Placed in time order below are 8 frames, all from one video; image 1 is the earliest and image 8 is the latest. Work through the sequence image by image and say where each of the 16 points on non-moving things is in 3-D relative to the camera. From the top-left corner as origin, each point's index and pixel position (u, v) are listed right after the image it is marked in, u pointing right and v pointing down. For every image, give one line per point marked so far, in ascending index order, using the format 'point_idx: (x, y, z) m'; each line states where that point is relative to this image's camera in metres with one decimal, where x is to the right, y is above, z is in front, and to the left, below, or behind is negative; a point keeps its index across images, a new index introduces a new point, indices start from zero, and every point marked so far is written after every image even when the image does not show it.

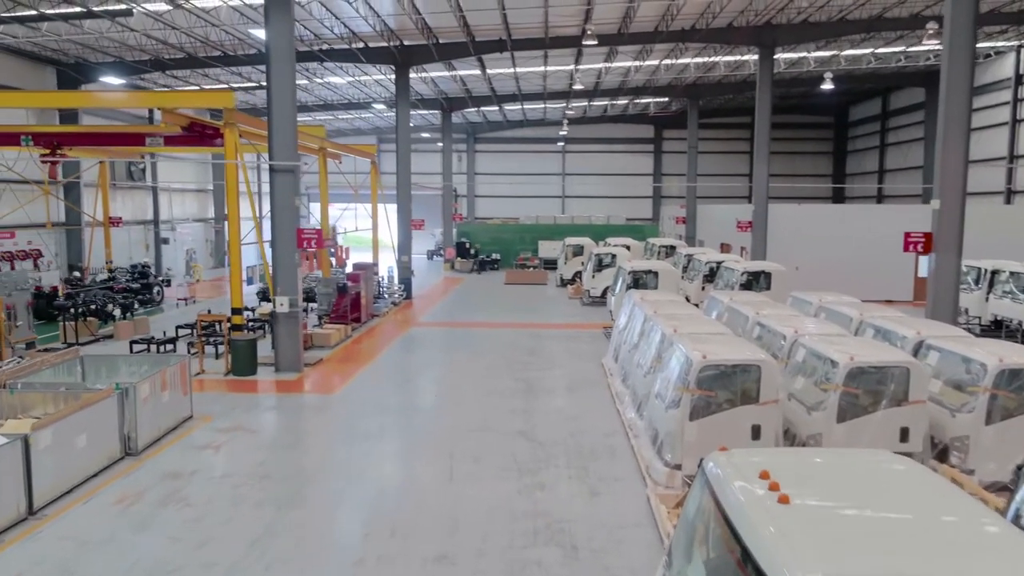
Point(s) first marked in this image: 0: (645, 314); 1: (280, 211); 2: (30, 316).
0: (+1.7, -0.3, +9.6) m
1: (-3.5, +1.1, +11.5) m
2: (-8.2, -0.5, +13.0) m
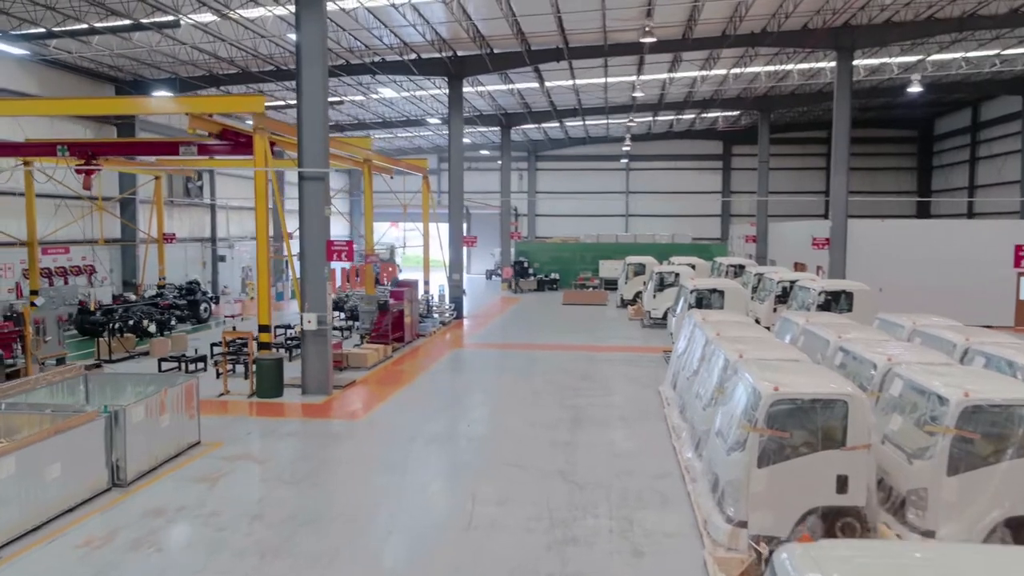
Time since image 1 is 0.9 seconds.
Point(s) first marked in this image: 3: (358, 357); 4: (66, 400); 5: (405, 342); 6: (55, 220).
0: (+2.1, -0.5, +8.3) m
1: (-2.8, +0.9, +10.8) m
2: (-7.4, -0.7, +12.6) m
3: (-2.6, -1.2, +13.0) m
4: (-4.8, -1.2, +8.3) m
5: (-2.2, -1.1, +15.8) m
6: (-11.6, +1.7, +19.4) m
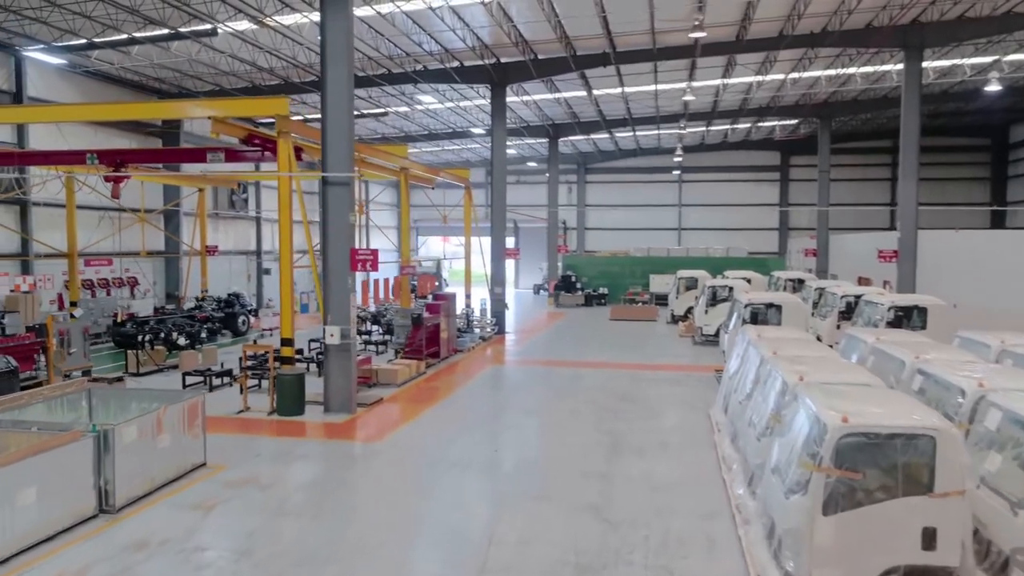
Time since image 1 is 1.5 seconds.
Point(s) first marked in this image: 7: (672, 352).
0: (+2.4, -0.7, +7.4) m
1: (-2.4, +0.8, +10.2) m
2: (-6.8, -0.9, +12.2) m
3: (-2.0, -1.4, +12.3) m
4: (-4.5, -1.3, +7.8) m
5: (-1.4, -1.4, +15.1) m
6: (-10.5, +1.4, +19.4) m
7: (+3.7, -1.5, +17.5) m
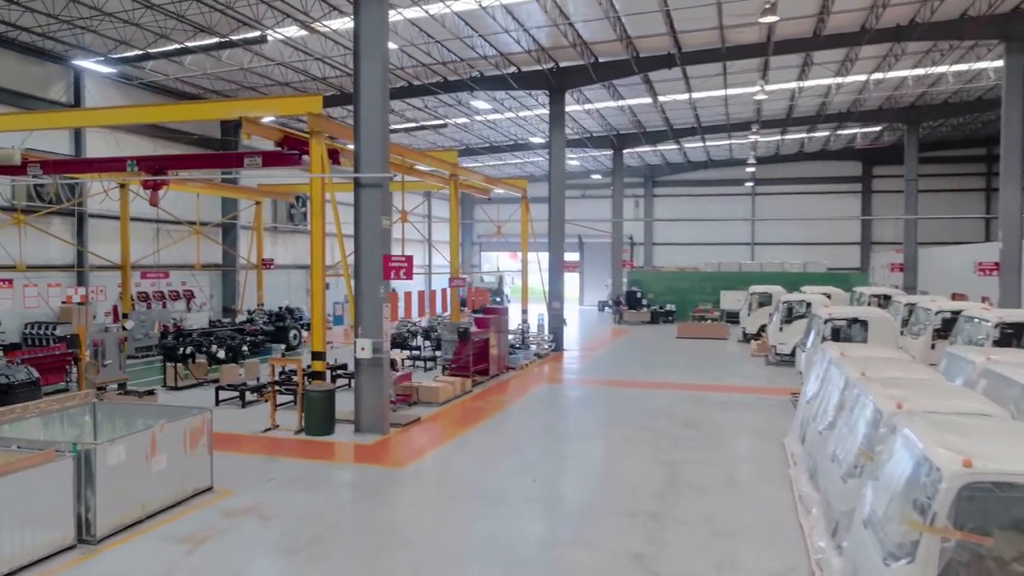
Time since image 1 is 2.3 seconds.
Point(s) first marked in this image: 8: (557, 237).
0: (+2.7, -0.7, +6.1) m
1: (-1.8, +0.7, +9.4) m
2: (-6.0, -1.0, +11.9) m
3: (-1.2, -1.5, +11.5) m
4: (-4.2, -1.4, +7.2) m
5: (-0.4, -1.6, +14.2) m
6: (-9.1, +1.1, +19.4) m
7: (+4.9, -1.8, +16.1) m
8: (+1.2, +1.3, +19.5) m
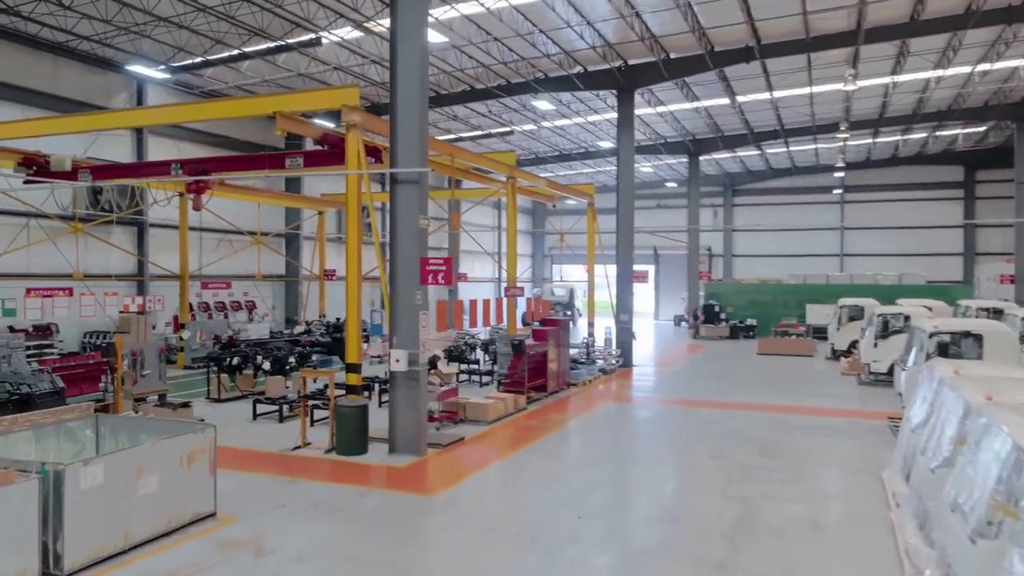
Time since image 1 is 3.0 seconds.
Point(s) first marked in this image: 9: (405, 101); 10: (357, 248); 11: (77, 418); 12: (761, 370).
0: (+2.9, -0.7, +4.9) m
1: (-1.2, +0.6, +8.6) m
2: (-5.2, -1.2, +11.4) m
3: (-0.5, -1.7, +10.5) m
4: (-3.8, -1.4, +6.6) m
5: (+0.7, -1.8, +13.2) m
6: (-7.4, +0.8, +19.2) m
7: (+6.1, -2.0, +14.6) m
8: (+2.7, +1.0, +18.3) m
9: (-1.2, +2.1, +8.6) m
10: (-1.9, +0.5, +9.2) m
11: (-3.8, -1.1, +6.7) m
12: (+6.1, -2.0, +18.8) m
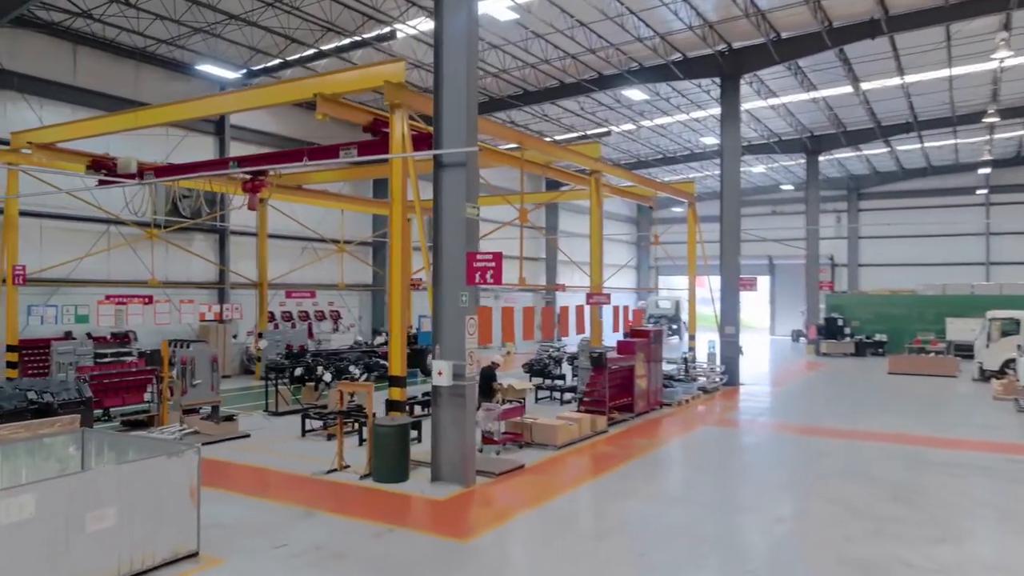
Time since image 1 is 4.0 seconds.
0: (+2.9, -0.6, +3.1) m
1: (-0.6, +0.6, +7.4) m
2: (-4.1, -1.2, +10.7) m
3: (+0.4, -1.7, +9.1) m
4: (-3.5, -1.3, +5.7) m
5: (+1.9, -1.9, +11.6) m
6: (-5.2, +0.6, +18.8) m
7: (+7.5, -2.1, +12.2) m
8: (+4.7, +0.8, +16.4) m
9: (-0.6, +2.1, +7.4) m
10: (-1.2, +0.5, +8.0) m
11: (-3.4, -1.1, +5.8) m
12: (+8.1, -2.2, +16.3) m
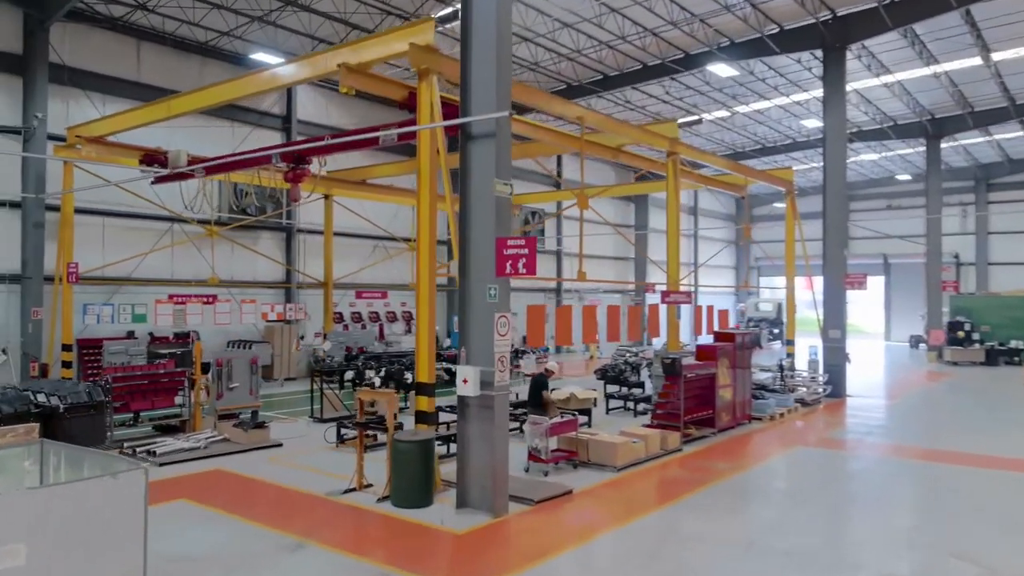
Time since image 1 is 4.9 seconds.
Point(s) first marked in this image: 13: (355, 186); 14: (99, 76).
0: (+2.6, -0.6, +1.5) m
1: (-0.3, +0.6, +6.3) m
2: (-3.3, -1.2, +10.0) m
3: (+1.0, -1.6, +7.9) m
4: (-3.3, -1.3, +5.0) m
5: (+2.8, -1.8, +10.1) m
6: (-3.4, +0.6, +18.2) m
7: (+8.4, -2.1, +9.9) m
8: (+6.2, +0.8, +14.6) m
9: (-0.3, +2.2, +6.3) m
10: (-0.7, +0.5, +7.0) m
11: (-3.3, -1.0, +5.0) m
12: (+9.5, -2.2, +14.0) m
13: (-3.1, +2.1, +15.3) m
14: (-7.2, +3.7, +13.3) m
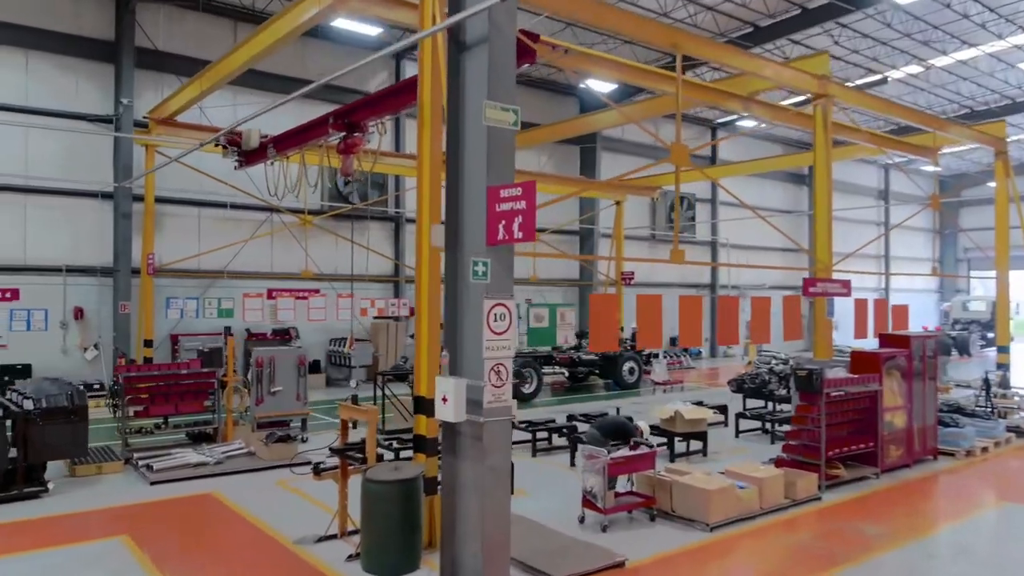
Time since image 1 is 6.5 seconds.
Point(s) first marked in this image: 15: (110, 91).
0: (+1.5, -0.4, -1.0) m
1: (-0.2, +0.8, +4.3) m
2: (-2.3, -1.1, +8.7) m
3: (+1.4, -1.5, +5.6) m
4: (-3.5, -1.1, +3.8) m
5: (+3.6, -1.7, +7.3) m
6: (-0.5, +0.7, +16.6) m
7: (+9.0, -1.9, +5.9) m
8: (+8.0, +1.0, +10.9) m
9: (-0.2, +2.3, +4.3) m
10: (-0.5, +0.6, +5.1) m
11: (-3.4, -0.9, +3.8) m
12: (+11.1, -2.0, +9.6) m
13: (-0.9, +2.2, +13.8) m
14: (-5.3, +3.8, +12.8) m
15: (-6.3, +3.1, +12.0) m
